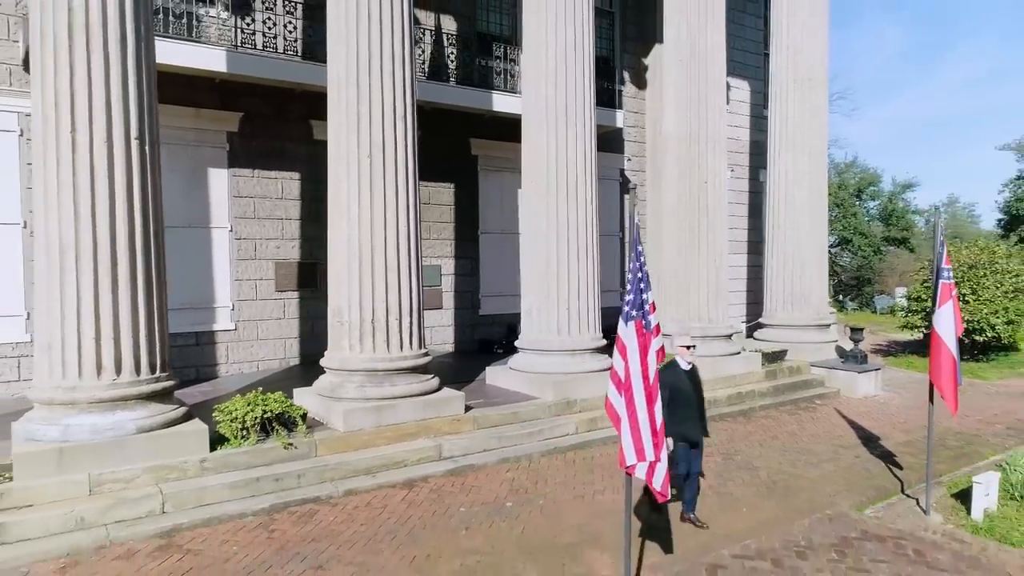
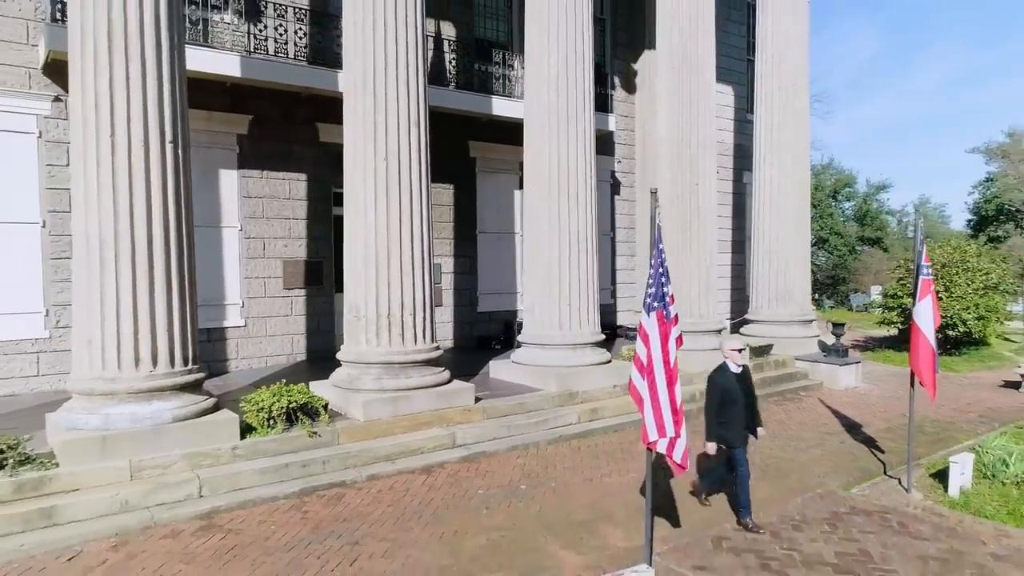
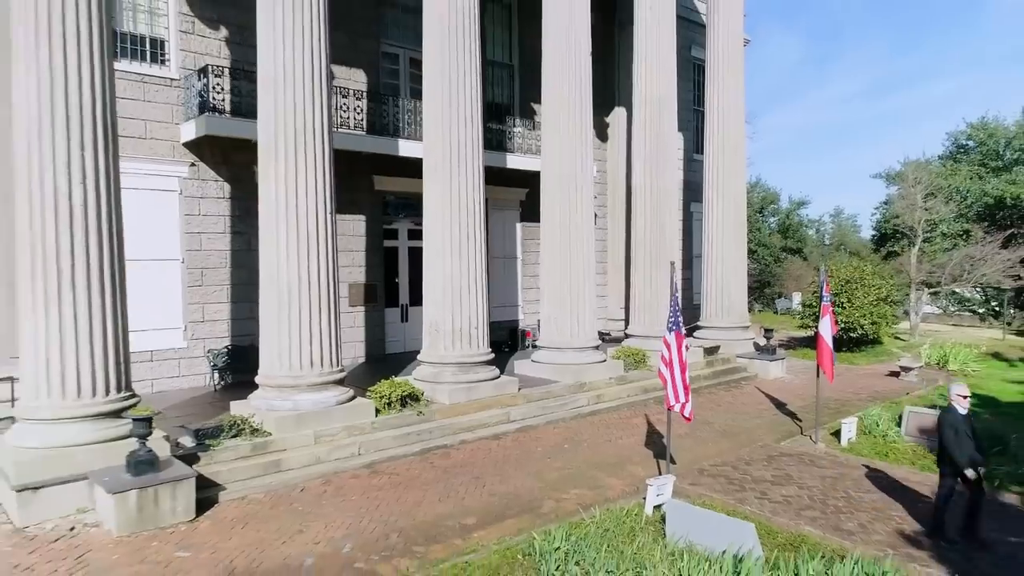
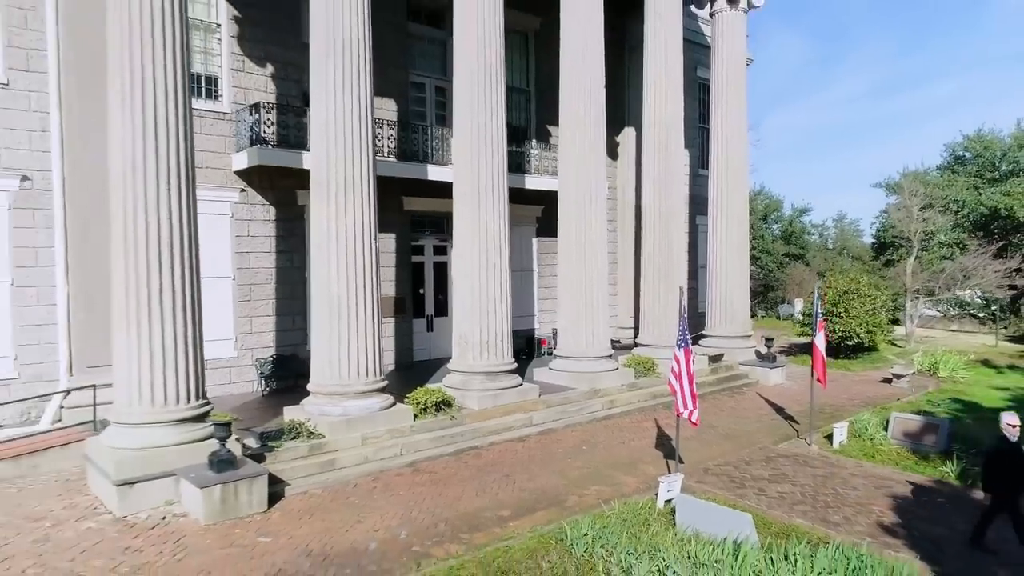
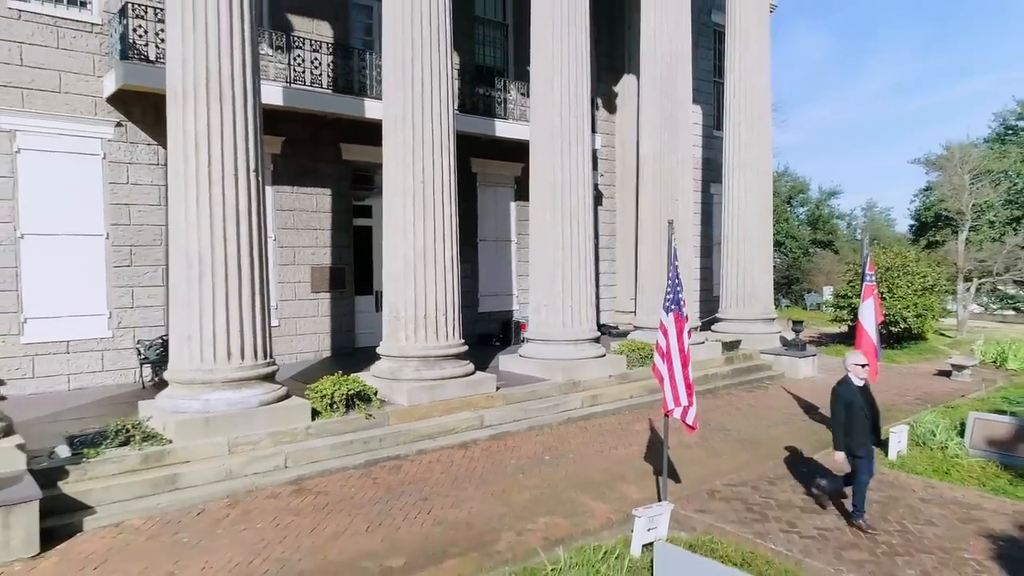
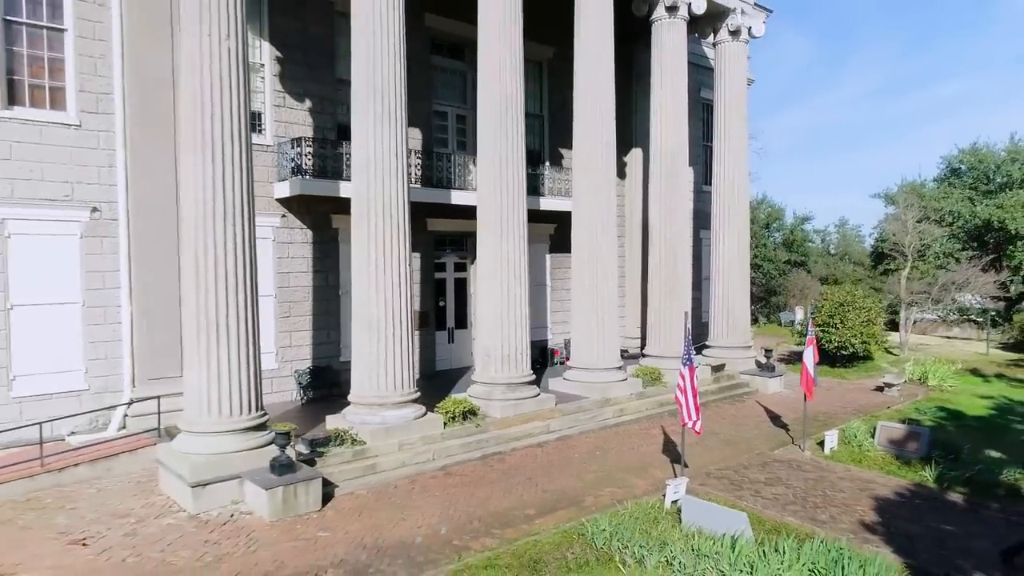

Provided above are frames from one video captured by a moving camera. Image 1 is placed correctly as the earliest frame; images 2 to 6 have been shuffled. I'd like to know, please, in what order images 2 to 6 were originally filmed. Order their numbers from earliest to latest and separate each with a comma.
2, 5, 3, 4, 6
